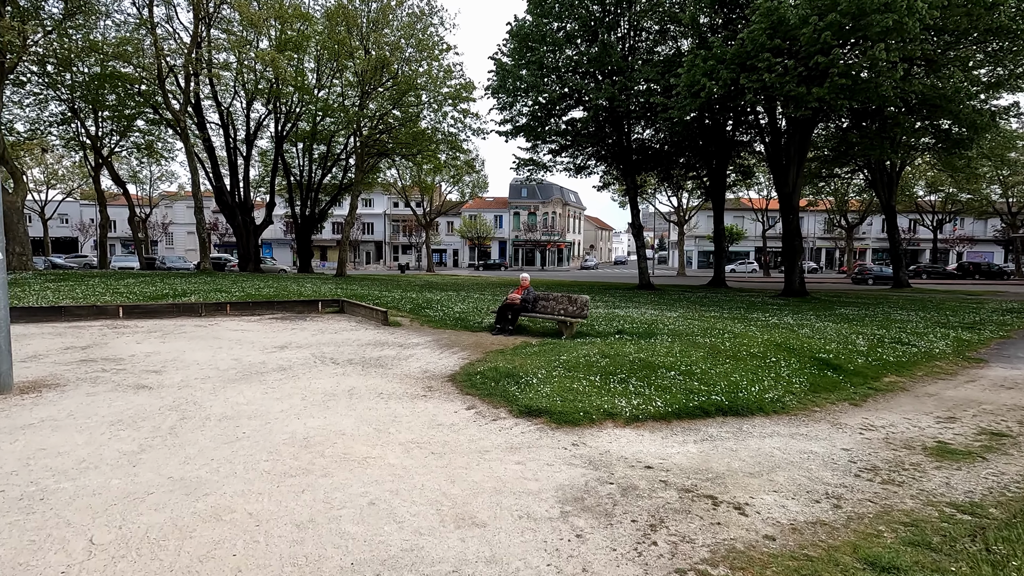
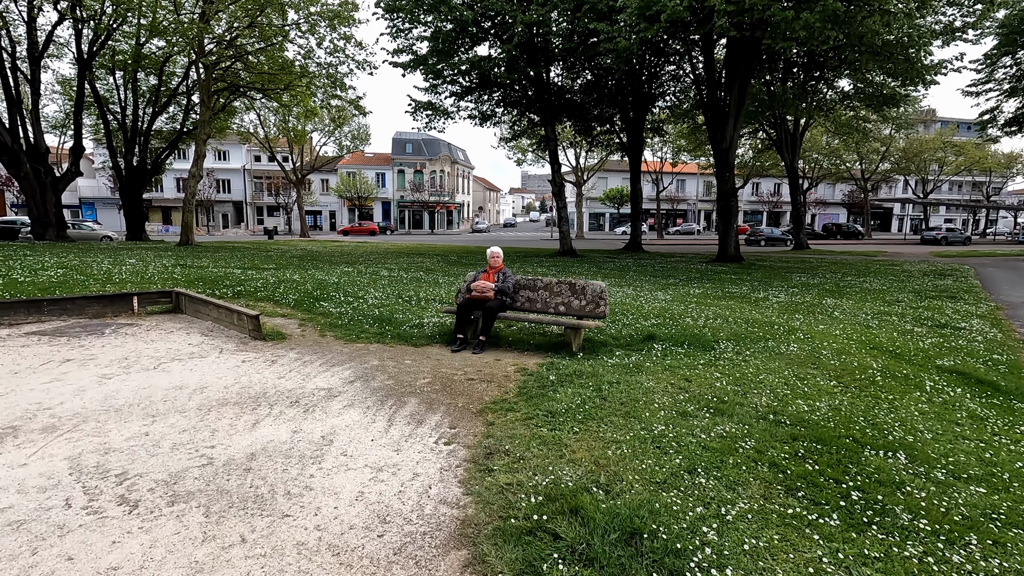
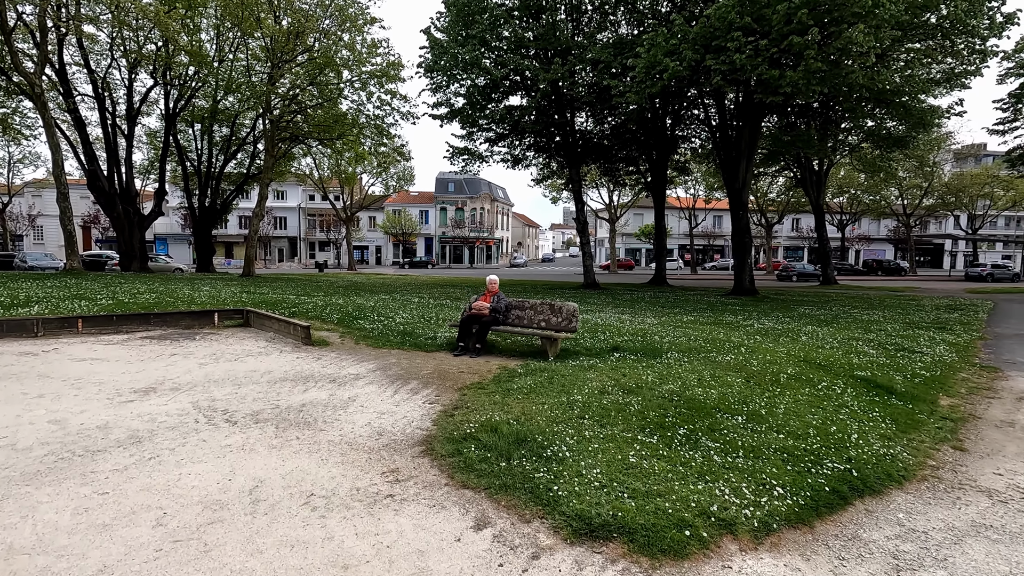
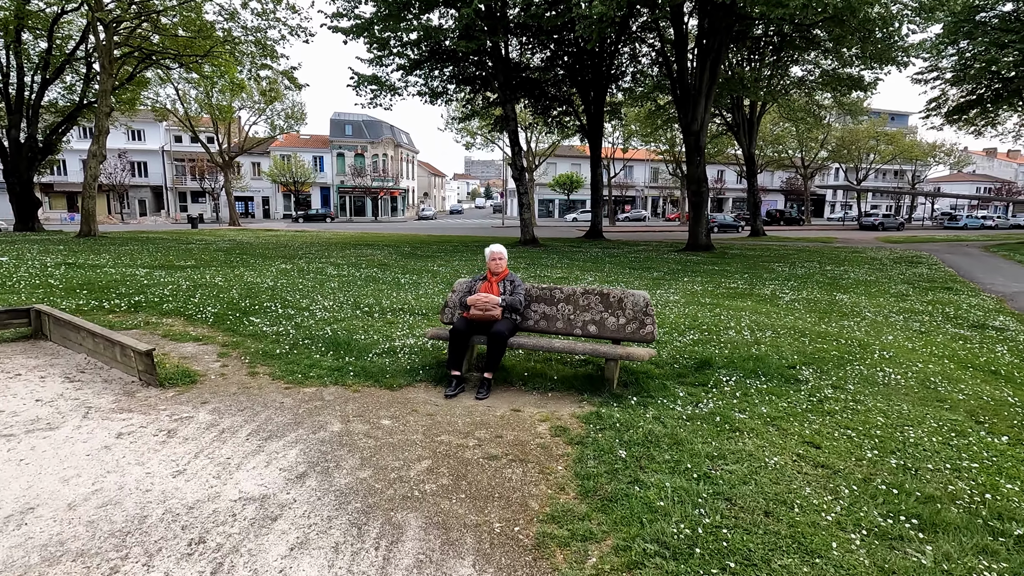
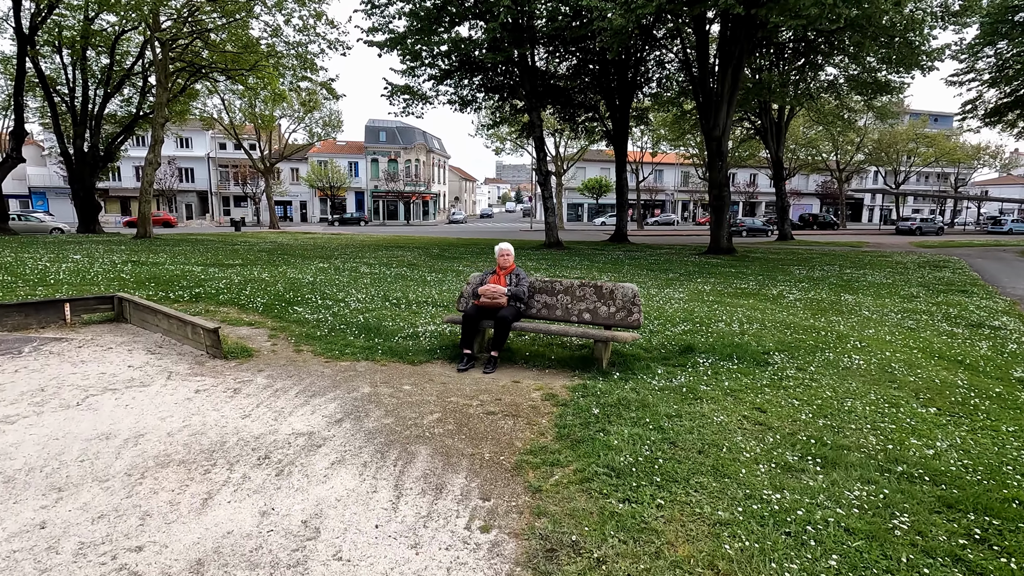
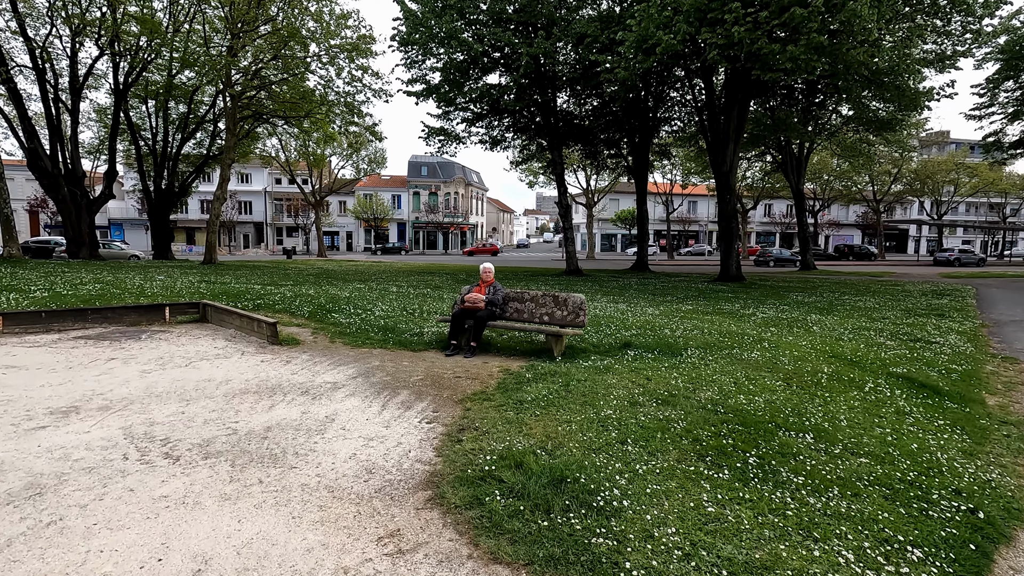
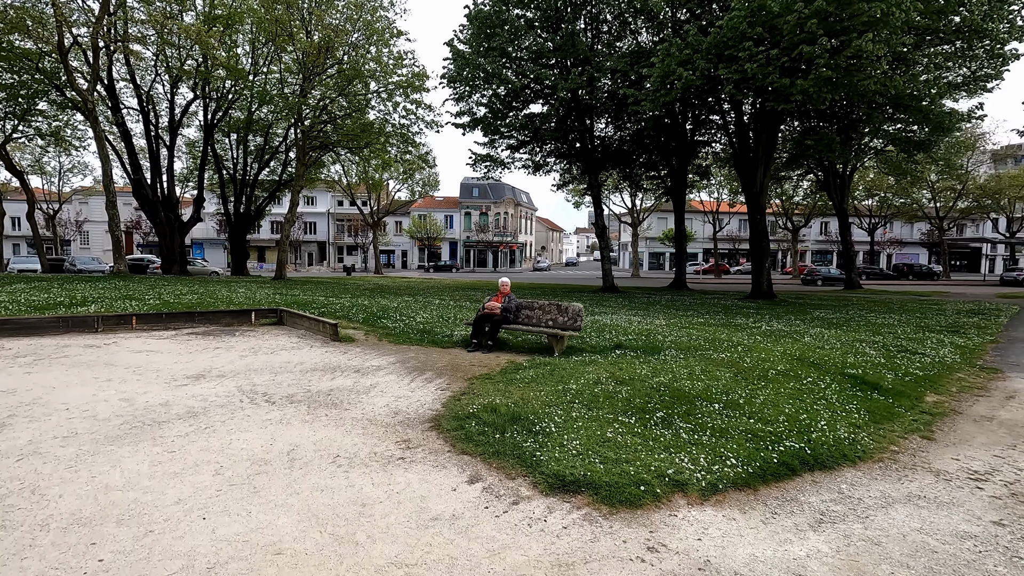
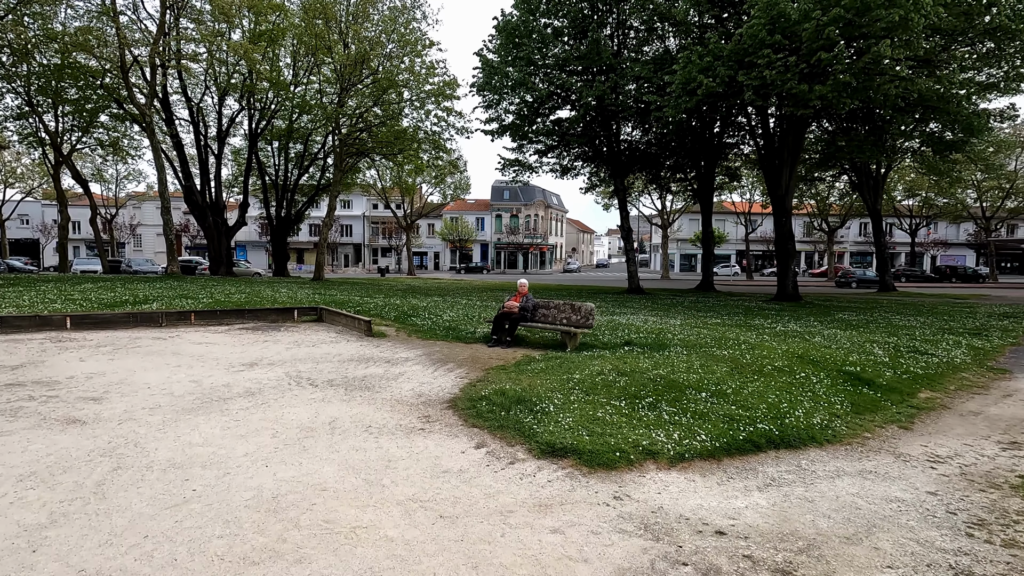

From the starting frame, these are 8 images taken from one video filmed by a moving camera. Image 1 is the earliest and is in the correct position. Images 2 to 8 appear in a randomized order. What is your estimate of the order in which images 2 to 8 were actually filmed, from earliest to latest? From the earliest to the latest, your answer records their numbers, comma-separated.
8, 7, 3, 6, 2, 5, 4
